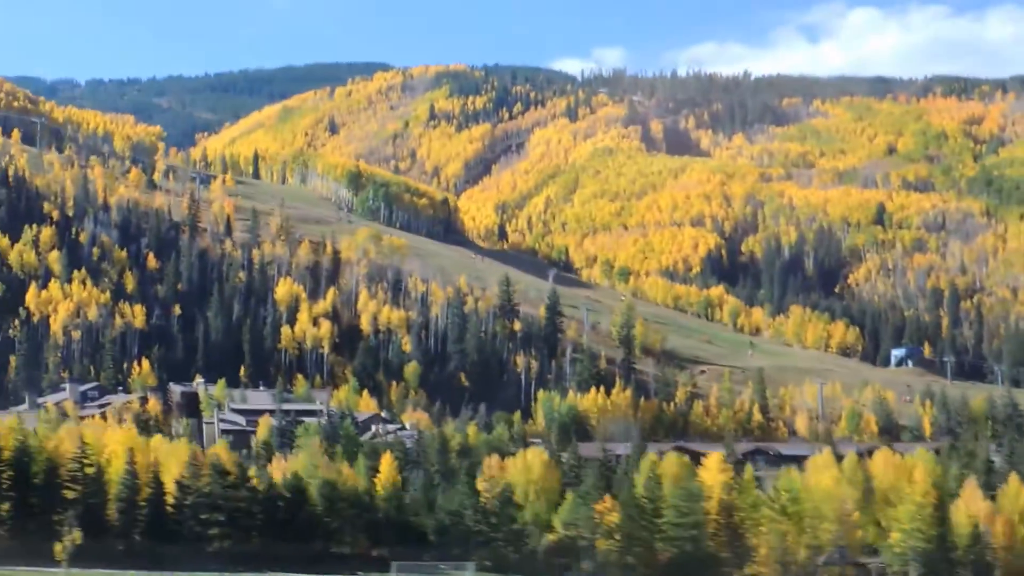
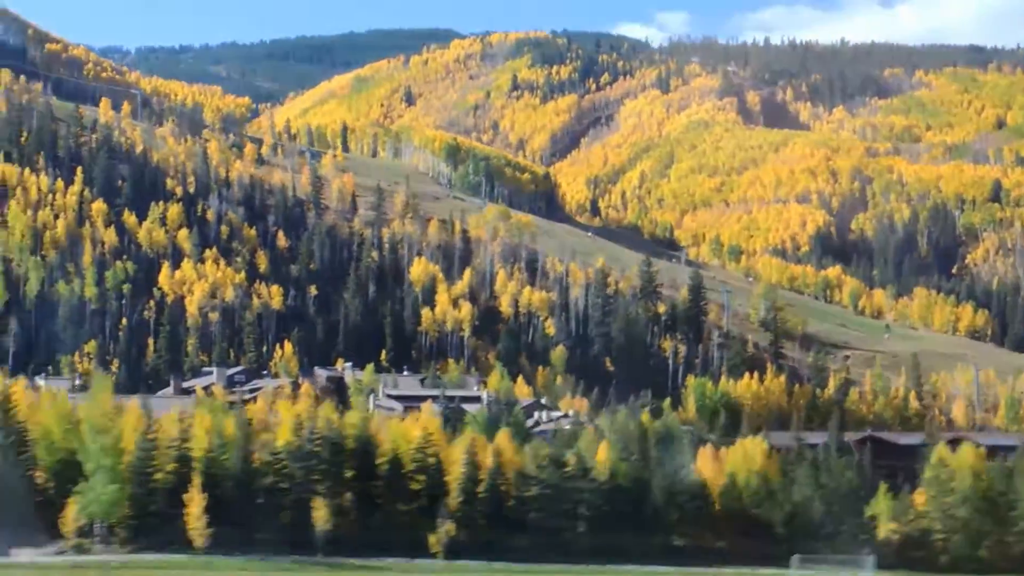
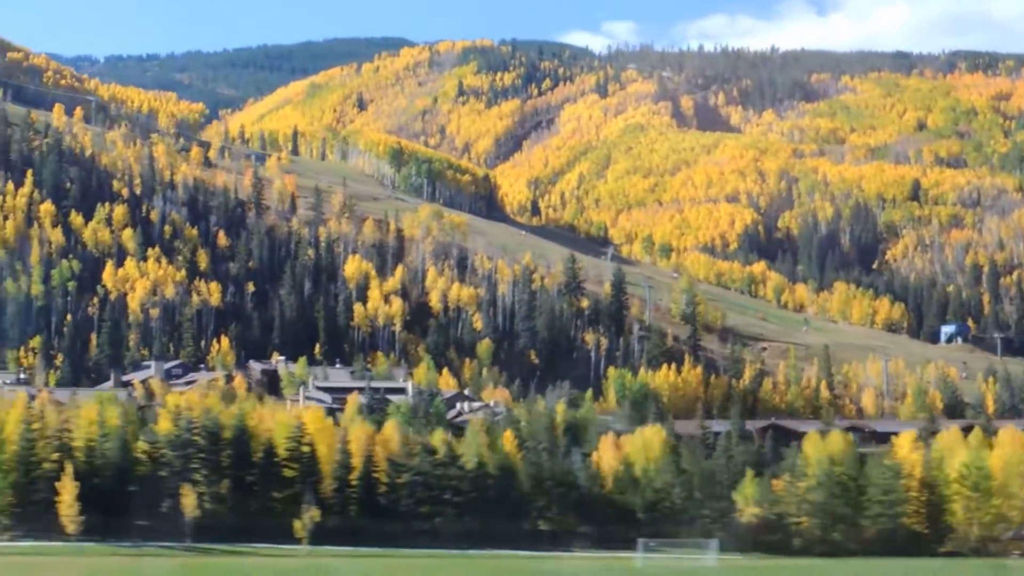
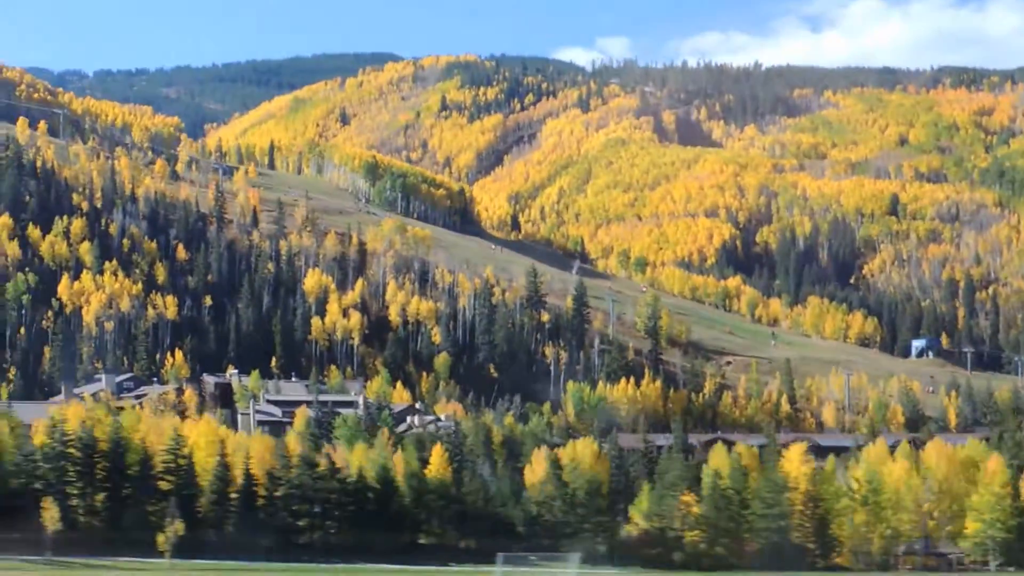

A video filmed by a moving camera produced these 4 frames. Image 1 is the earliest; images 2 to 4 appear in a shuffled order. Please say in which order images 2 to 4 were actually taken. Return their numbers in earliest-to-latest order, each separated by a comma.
4, 3, 2
